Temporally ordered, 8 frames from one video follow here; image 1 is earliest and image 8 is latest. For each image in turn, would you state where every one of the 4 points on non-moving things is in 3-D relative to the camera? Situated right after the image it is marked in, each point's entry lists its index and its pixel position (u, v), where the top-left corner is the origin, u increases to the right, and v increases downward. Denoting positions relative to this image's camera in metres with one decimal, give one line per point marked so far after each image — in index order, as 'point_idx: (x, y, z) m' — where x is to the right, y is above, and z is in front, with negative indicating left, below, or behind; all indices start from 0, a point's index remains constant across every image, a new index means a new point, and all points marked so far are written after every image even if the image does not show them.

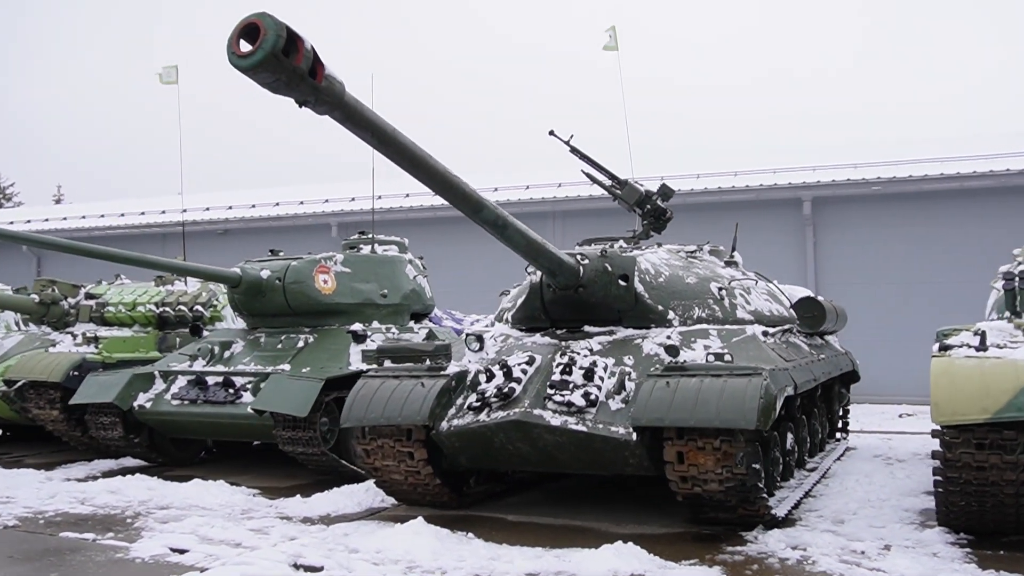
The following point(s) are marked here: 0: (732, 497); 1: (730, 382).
0: (+1.6, -1.6, +6.5) m
1: (+1.6, -0.7, +6.4) m
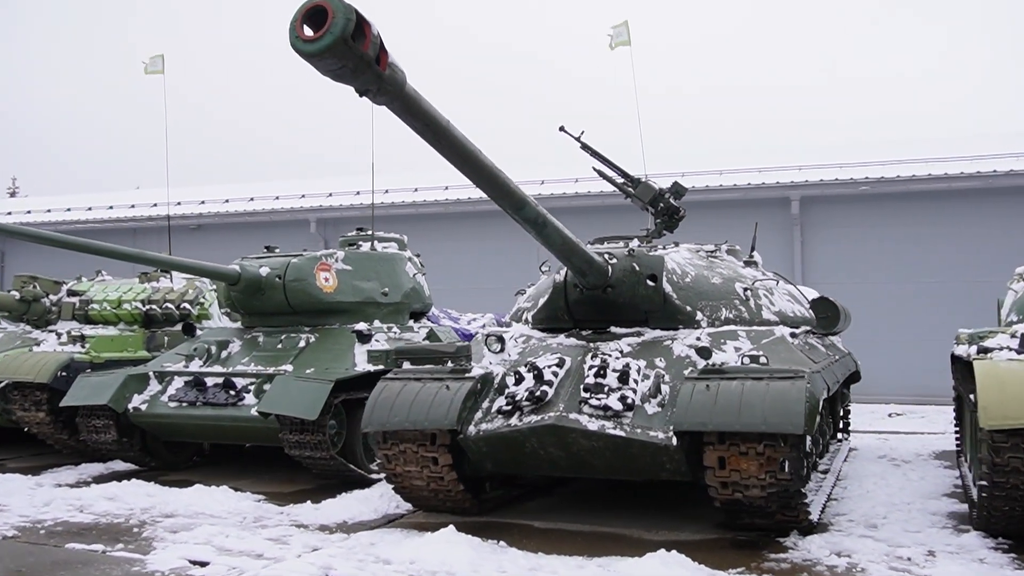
0: (+1.9, -1.6, +6.3) m
1: (+1.8, -0.7, +6.2) m
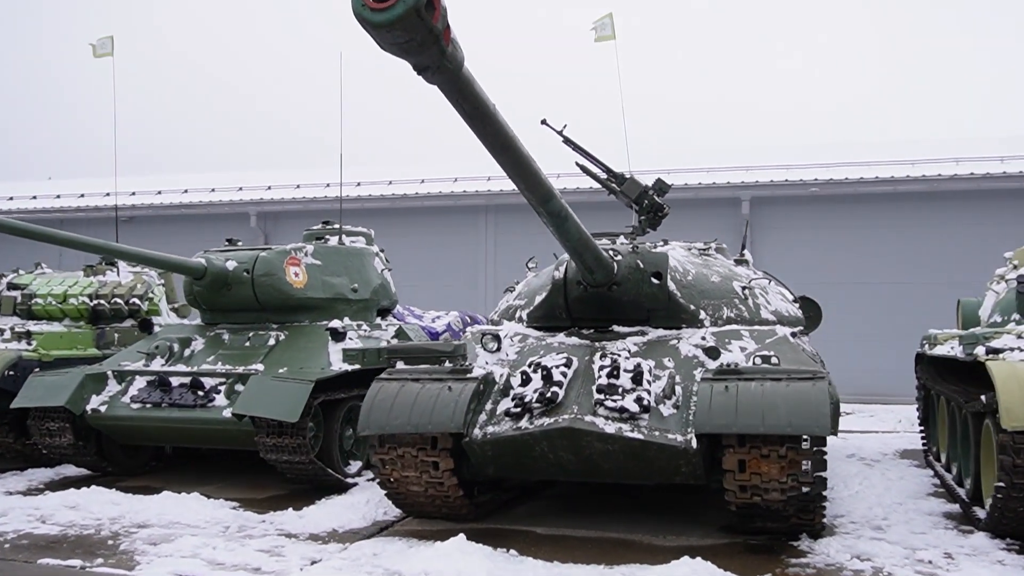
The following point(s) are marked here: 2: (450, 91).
0: (+2.0, -1.6, +6.2) m
1: (+1.9, -0.7, +6.1) m
2: (-0.3, +0.9, +4.2) m
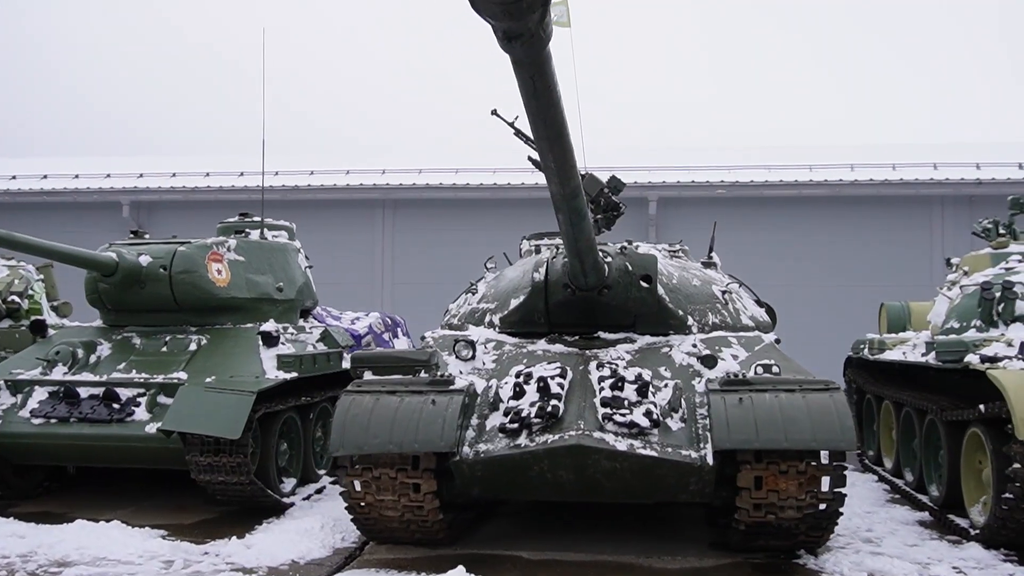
0: (+1.9, -1.6, +5.9) m
1: (+2.0, -0.7, +5.8) m
2: (0.0, +0.9, +3.6) m
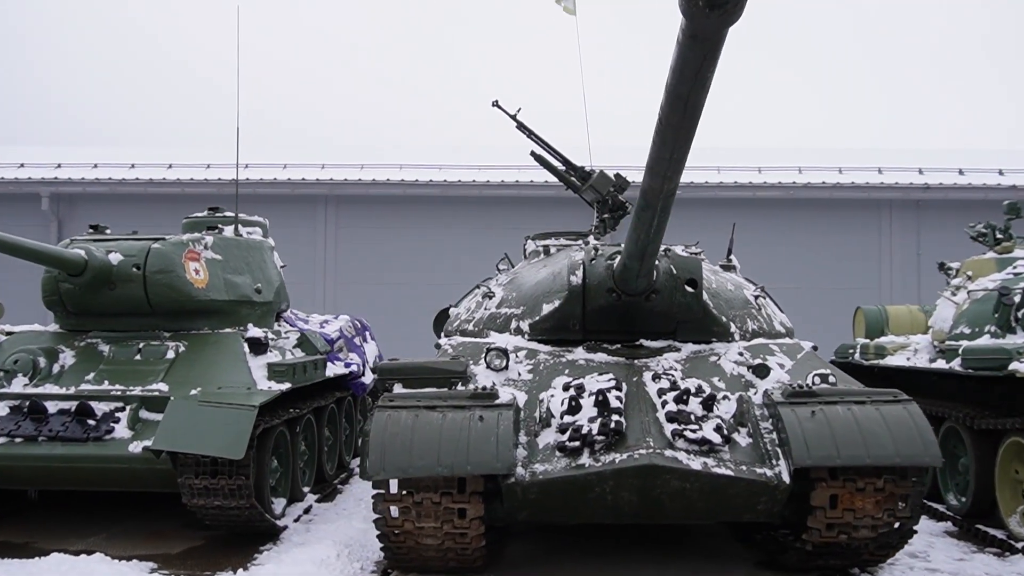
0: (+2.3, -1.6, +5.6) m
1: (+2.3, -0.8, +5.5) m
2: (+0.6, +0.9, +3.1) m
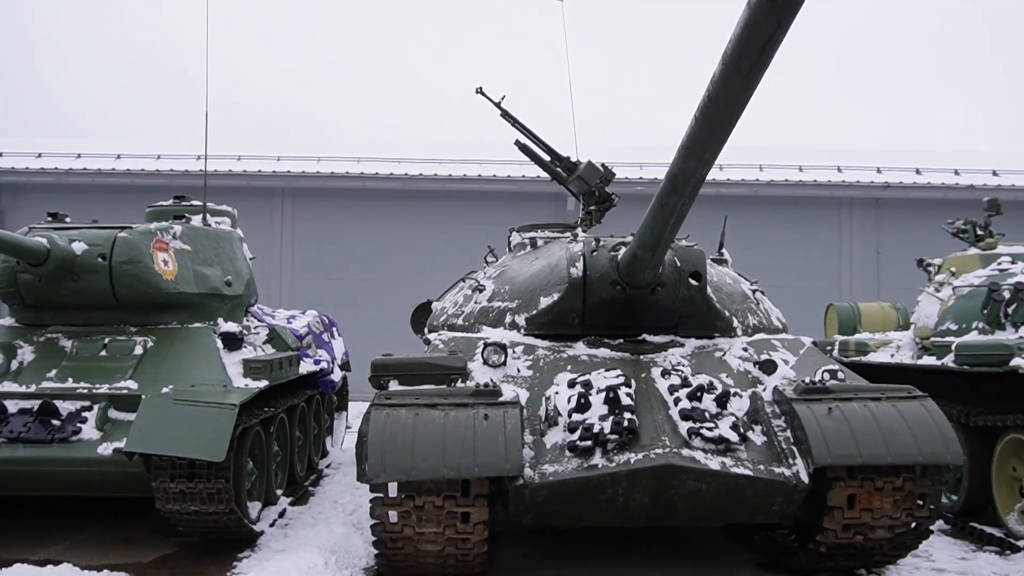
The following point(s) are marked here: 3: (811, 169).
0: (+2.3, -1.6, +5.4) m
1: (+2.4, -0.7, +5.3) m
2: (+0.8, +0.9, +2.8) m
3: (+6.5, +2.5, +18.7) m
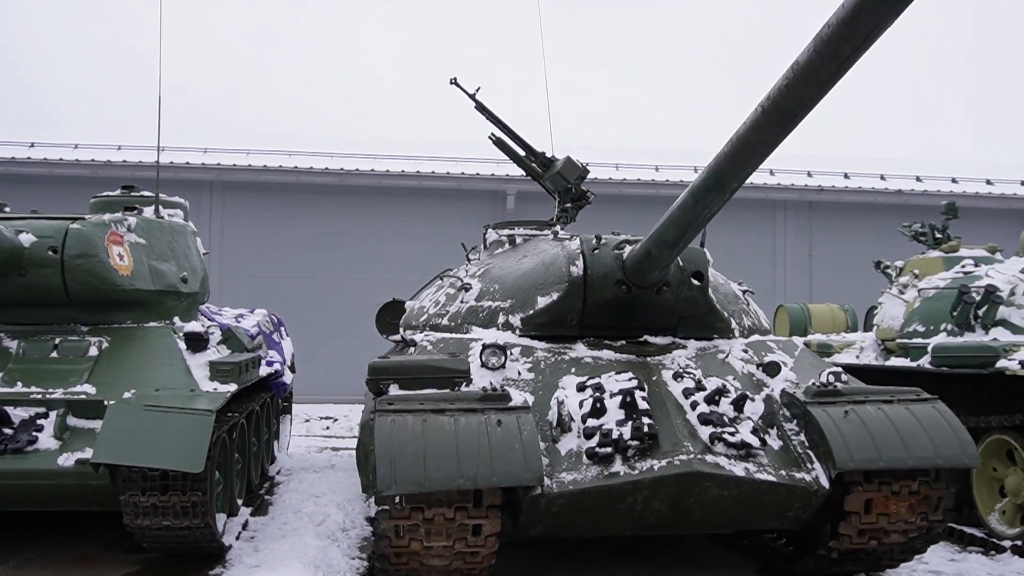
0: (+2.4, -1.6, +5.4) m
1: (+2.4, -0.7, +5.3) m
2: (+1.1, +0.9, +2.7) m
3: (+5.3, +2.5, +19.0) m
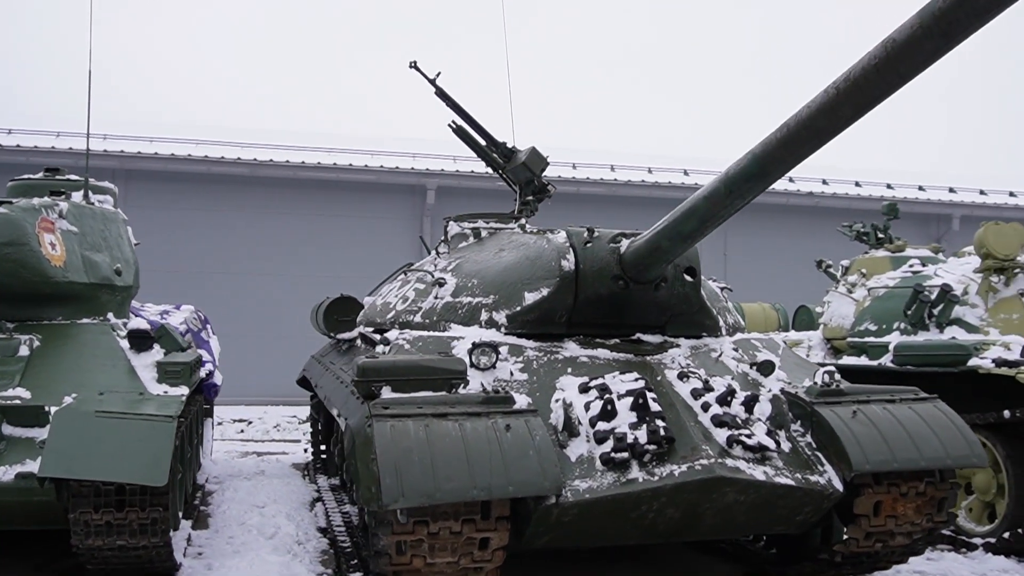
0: (+2.3, -1.6, +5.3) m
1: (+2.4, -0.7, +5.2) m
2: (+1.5, +0.9, +2.5) m
3: (+3.7, +2.5, +19.2) m
